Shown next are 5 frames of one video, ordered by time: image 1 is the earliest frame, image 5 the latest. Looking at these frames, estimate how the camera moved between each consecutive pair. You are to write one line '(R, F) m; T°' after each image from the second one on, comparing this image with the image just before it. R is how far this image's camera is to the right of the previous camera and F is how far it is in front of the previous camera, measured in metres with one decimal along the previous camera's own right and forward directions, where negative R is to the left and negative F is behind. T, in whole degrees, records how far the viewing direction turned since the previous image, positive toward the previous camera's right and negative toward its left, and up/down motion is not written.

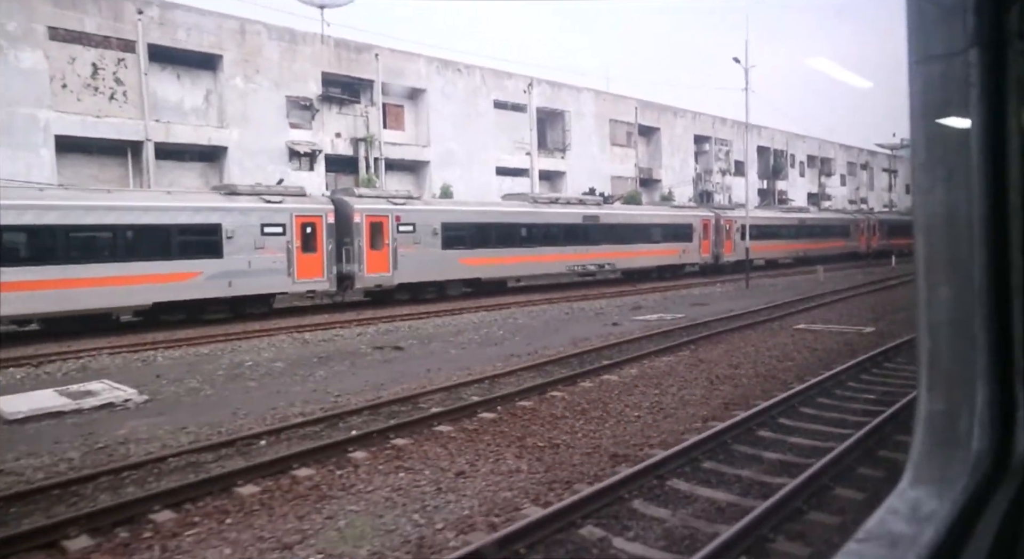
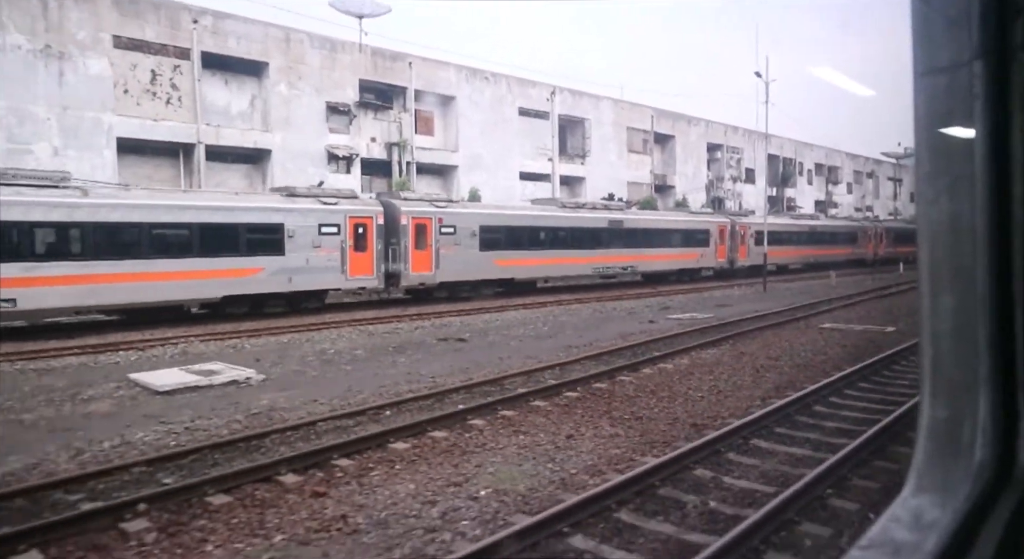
(-0.2, -0.3) m; 0°
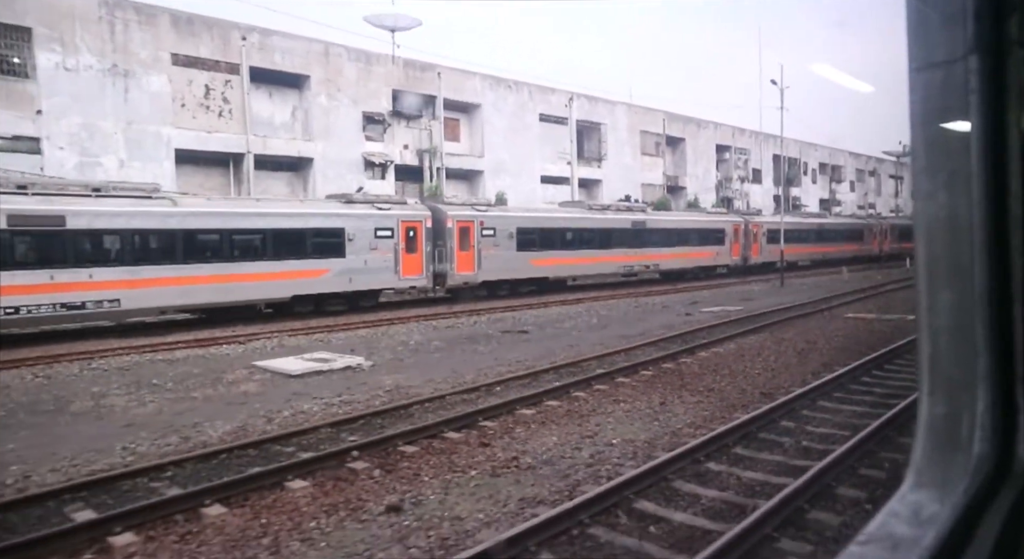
(-0.3, -0.4) m; 0°
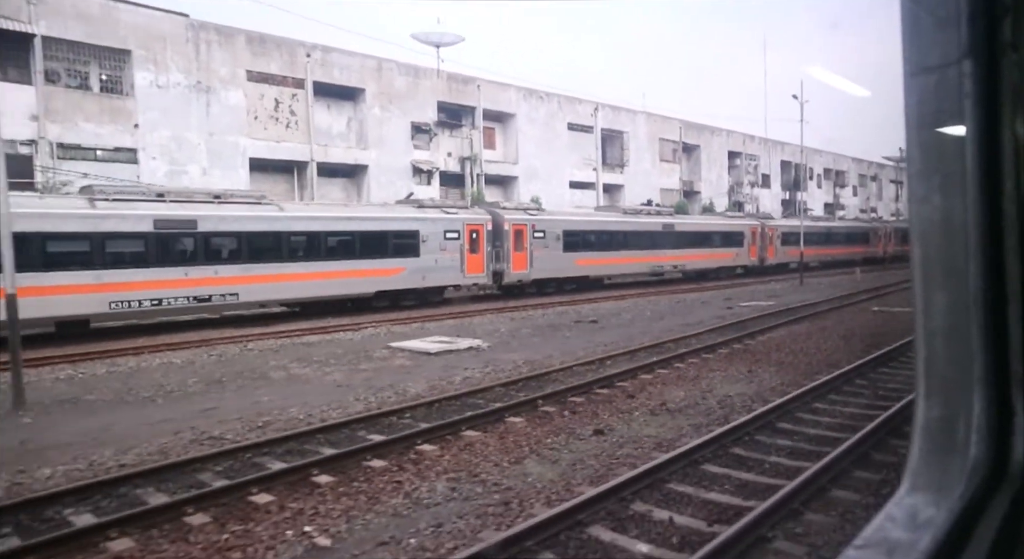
(-0.4, -0.5) m; 0°
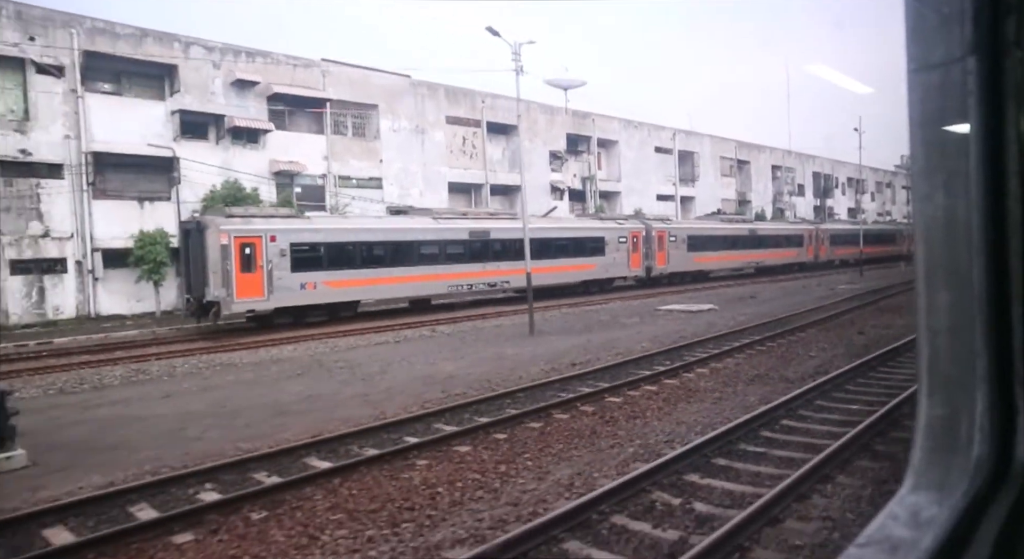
(-1.6, -1.9) m; +1°
